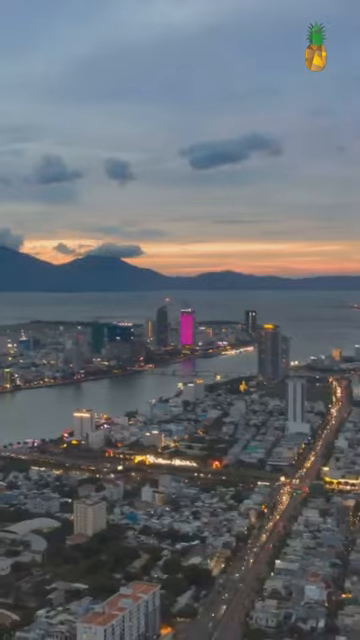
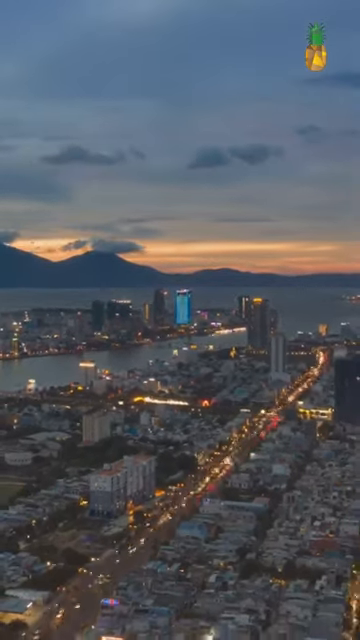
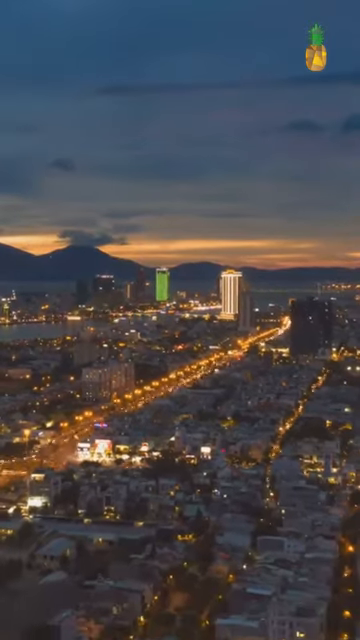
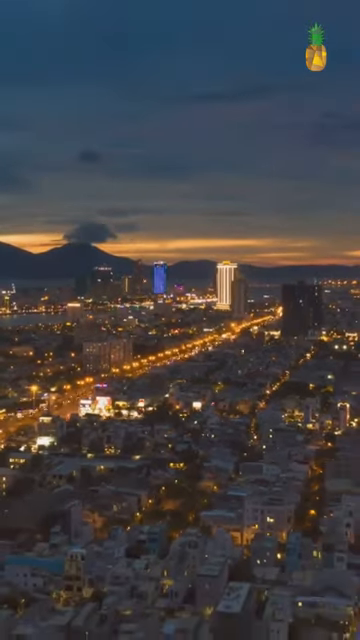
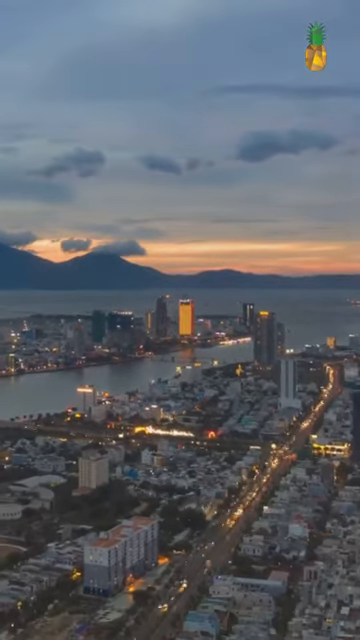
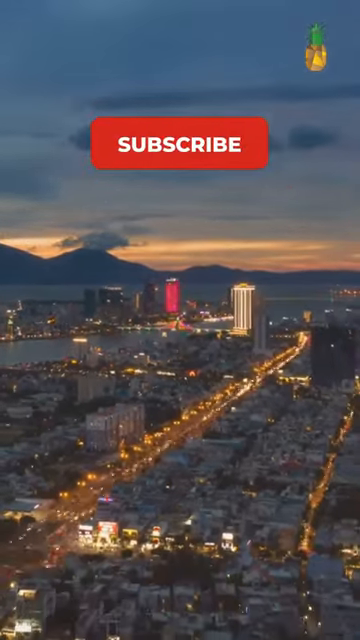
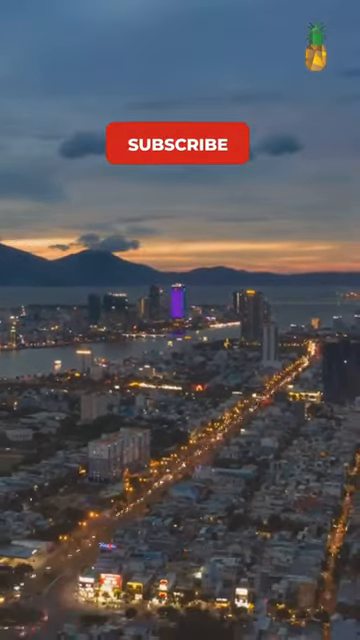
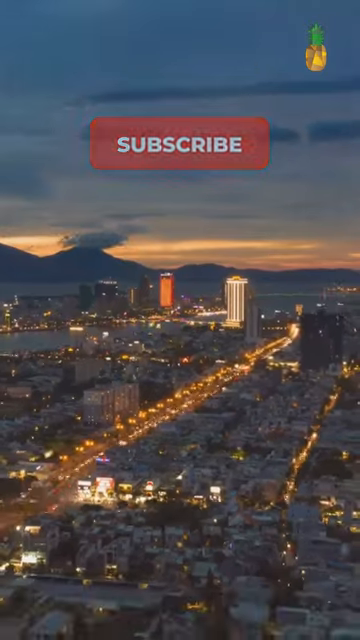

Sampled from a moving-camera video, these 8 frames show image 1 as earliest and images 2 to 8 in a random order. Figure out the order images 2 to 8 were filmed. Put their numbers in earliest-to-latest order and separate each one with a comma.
5, 2, 7, 6, 8, 3, 4
